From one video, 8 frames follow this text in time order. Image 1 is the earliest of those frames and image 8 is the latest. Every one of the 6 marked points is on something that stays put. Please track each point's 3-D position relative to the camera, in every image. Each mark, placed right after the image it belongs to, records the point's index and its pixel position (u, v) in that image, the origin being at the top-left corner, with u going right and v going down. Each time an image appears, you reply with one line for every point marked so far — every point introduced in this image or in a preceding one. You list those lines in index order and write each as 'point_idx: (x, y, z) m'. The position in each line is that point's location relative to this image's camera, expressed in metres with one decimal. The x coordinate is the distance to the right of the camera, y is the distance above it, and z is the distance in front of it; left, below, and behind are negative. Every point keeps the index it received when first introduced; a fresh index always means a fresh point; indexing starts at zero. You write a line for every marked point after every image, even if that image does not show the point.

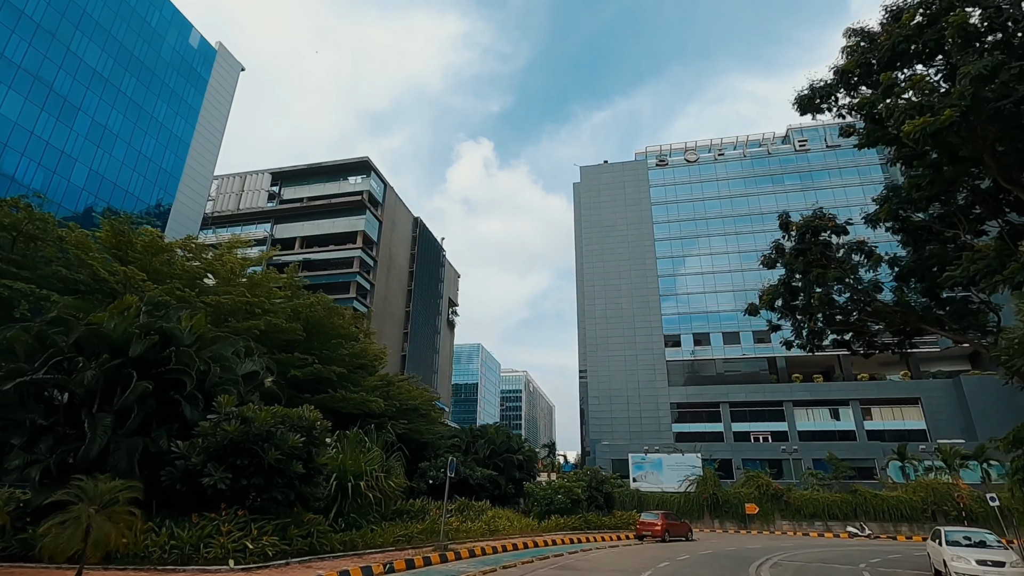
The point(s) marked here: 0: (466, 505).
0: (-1.4, -6.6, +16.3) m
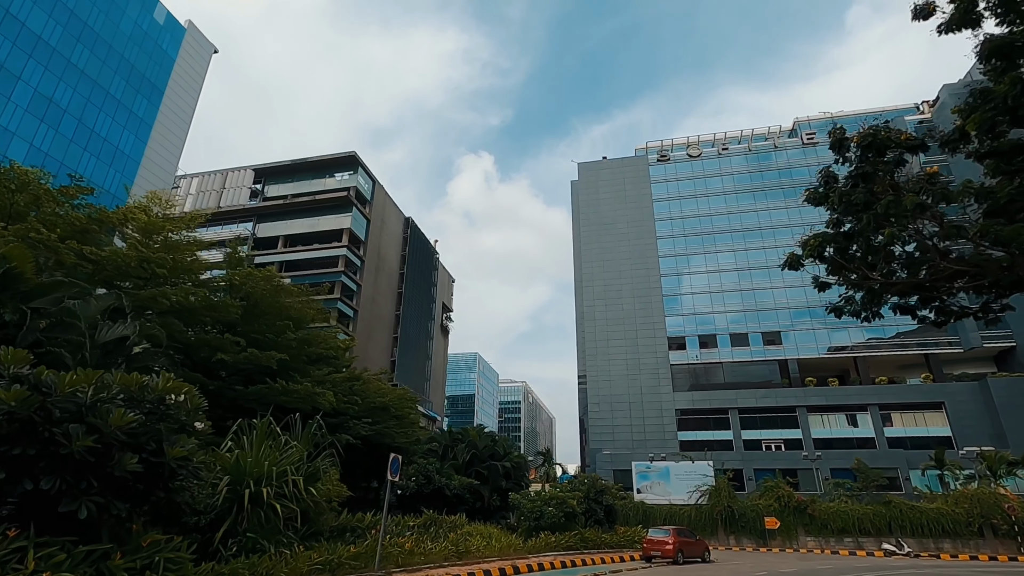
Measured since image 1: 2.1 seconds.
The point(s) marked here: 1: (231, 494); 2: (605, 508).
0: (-1.9, -5.7, +13.3) m
1: (-4.0, -2.9, +7.6) m
2: (+3.1, -7.4, +17.9) m
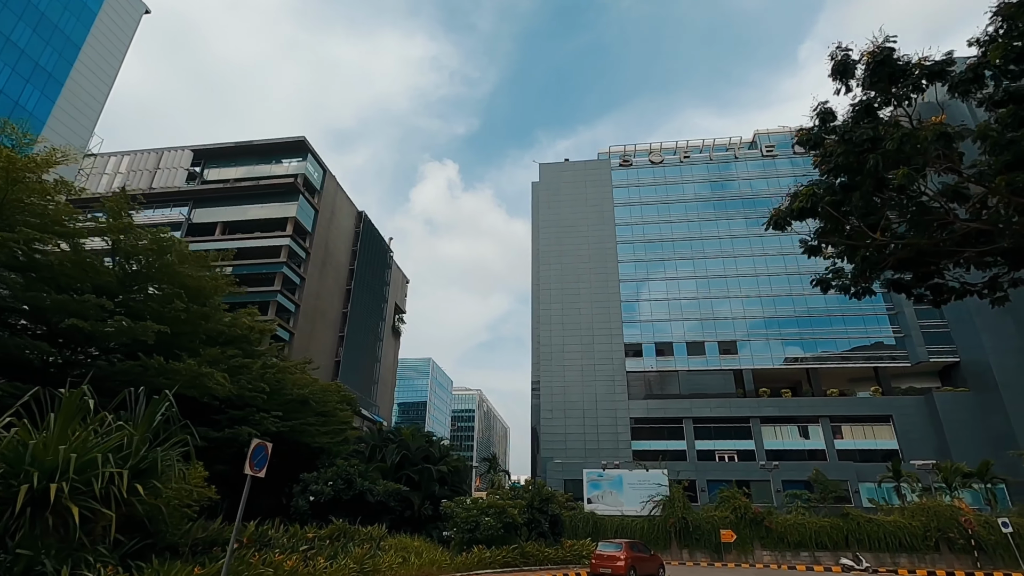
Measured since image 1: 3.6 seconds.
0: (-3.5, -5.0, +11.0) m
1: (-5.0, -2.0, +5.2) m
2: (+1.1, -6.9, +16.0) m
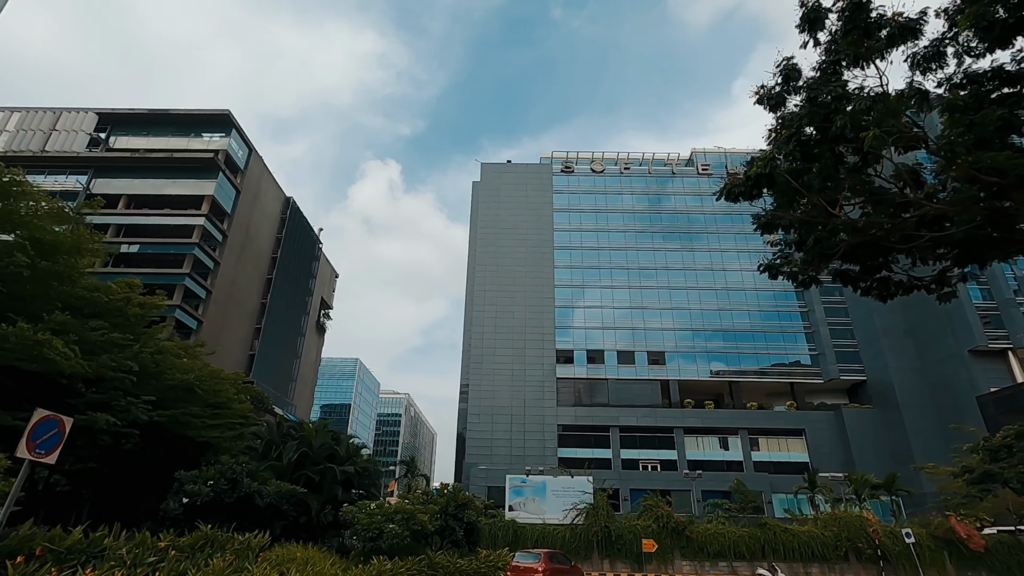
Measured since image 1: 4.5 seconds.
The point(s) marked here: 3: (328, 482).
0: (-5.1, -4.3, +9.1) m
1: (-5.8, -1.1, +3.3) m
2: (-1.3, -6.5, +14.6) m
3: (-4.9, -5.2, +14.3) m
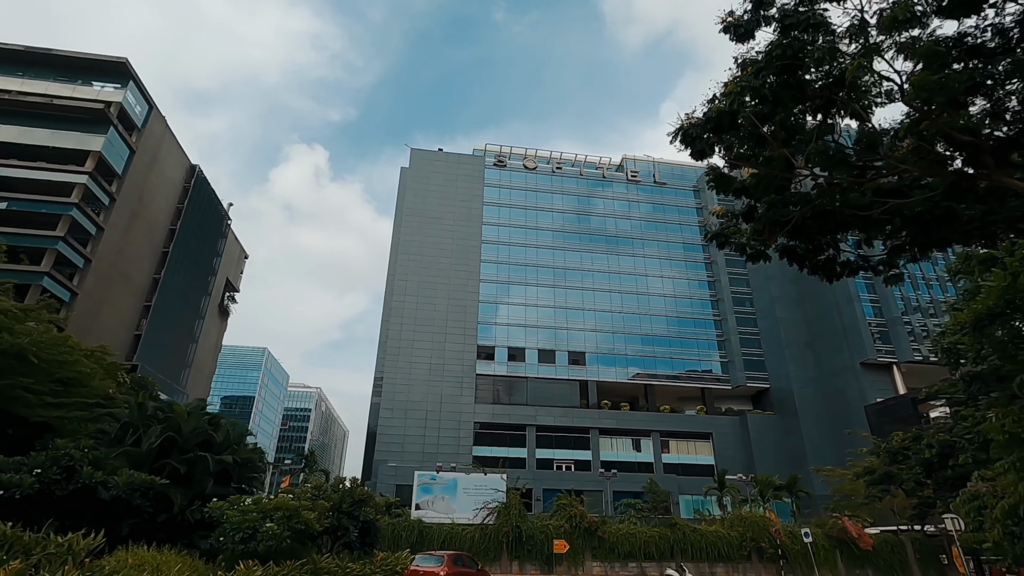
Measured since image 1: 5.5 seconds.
0: (-6.6, -3.3, +7.0) m
1: (-6.2, -0.1, +1.1) m
2: (-3.6, -5.7, +12.9) m
3: (-7.1, -4.2, +12.1) m
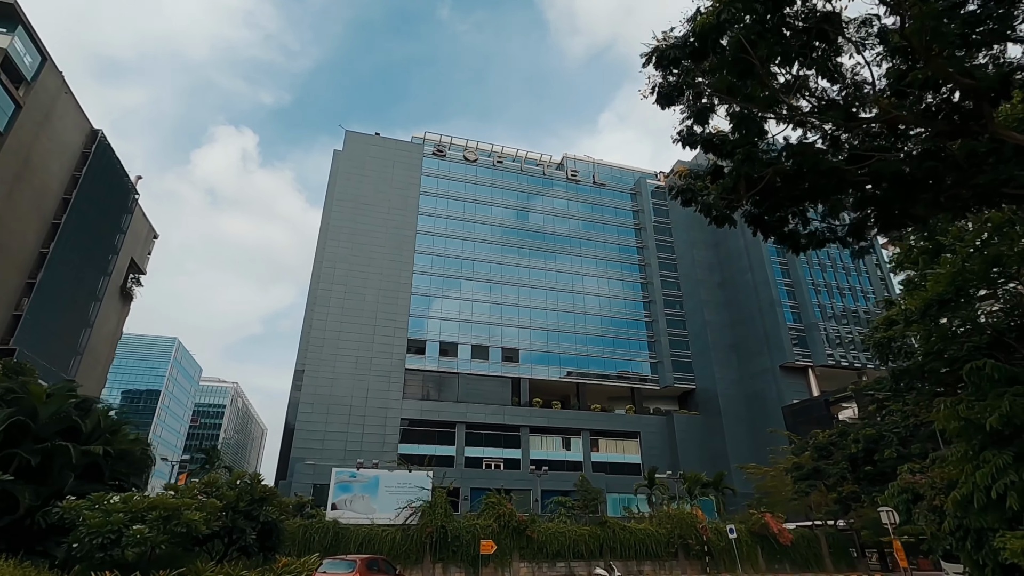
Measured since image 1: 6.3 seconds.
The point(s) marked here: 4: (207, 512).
0: (-7.3, -2.5, +5.0) m
1: (-6.1, +0.7, -0.8) m
2: (-5.3, -5.0, +11.2) m
3: (-8.5, -3.3, +10.0) m
4: (-5.5, -4.1, +9.7) m
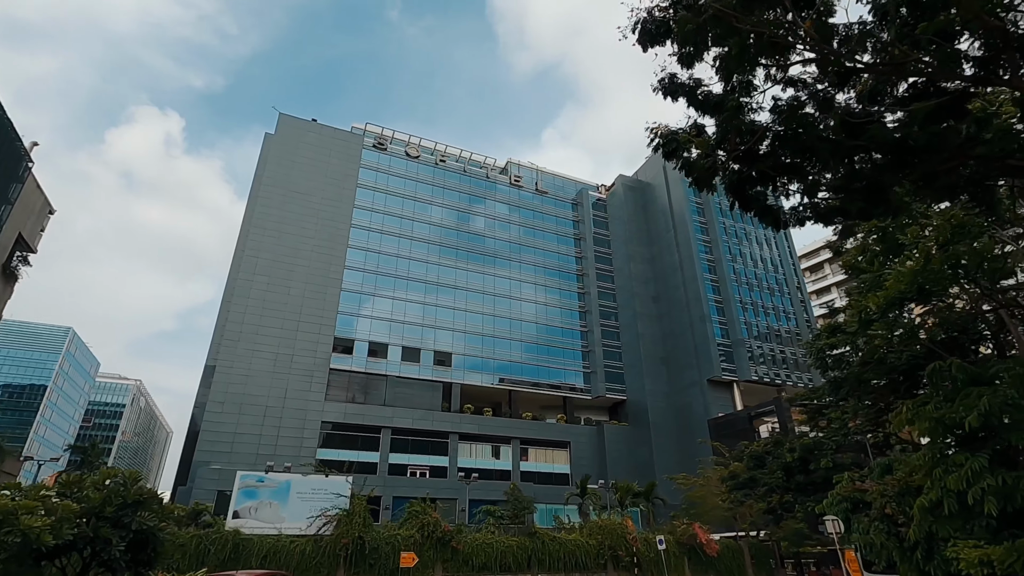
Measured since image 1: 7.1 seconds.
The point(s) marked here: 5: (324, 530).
0: (-7.7, -1.6, +2.9) m
1: (-5.7, +1.6, -2.6) m
2: (-6.6, -4.3, +9.3) m
3: (-9.6, -2.5, +7.8) m
4: (-6.6, -3.3, +7.8) m
5: (-6.8, -8.8, +19.4) m
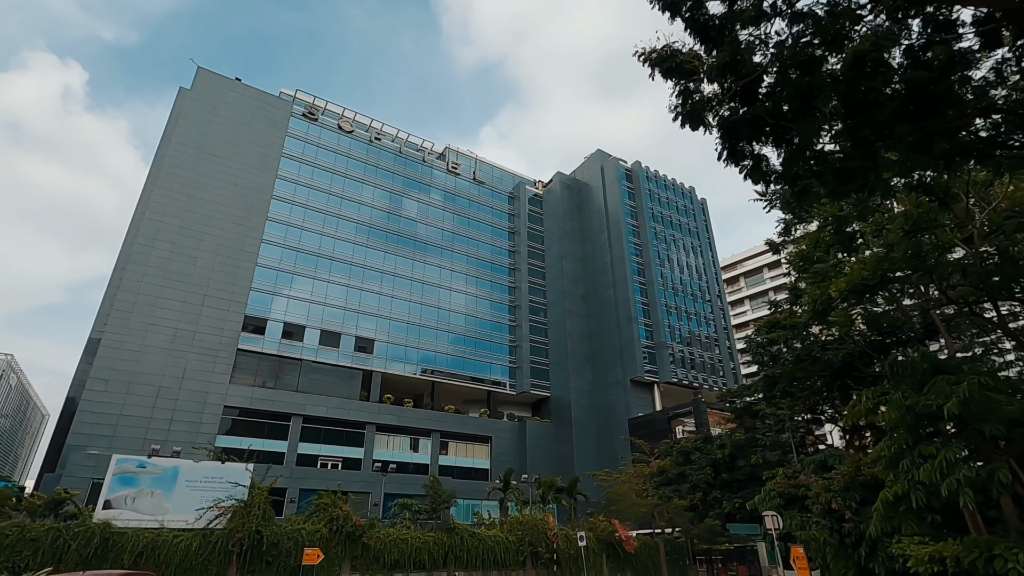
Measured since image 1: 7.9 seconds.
0: (-7.7, -0.5, +0.8) m
1: (-4.8, +2.5, -4.4) m
2: (-7.6, -3.3, +7.3) m
3: (-10.3, -1.2, +5.3) m
4: (-7.4, -2.3, +5.7) m
5: (-9.5, -7.6, +17.2) m
